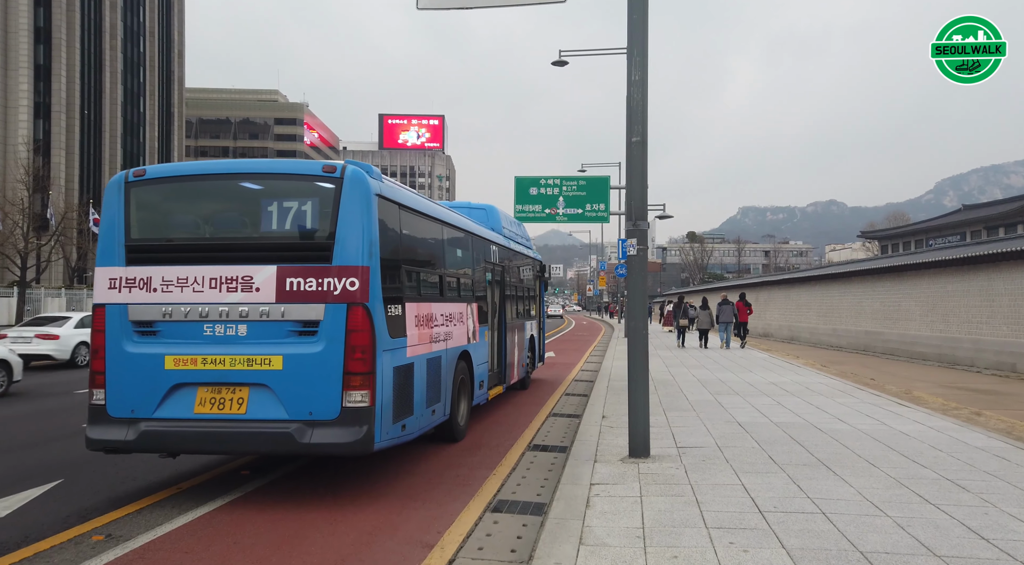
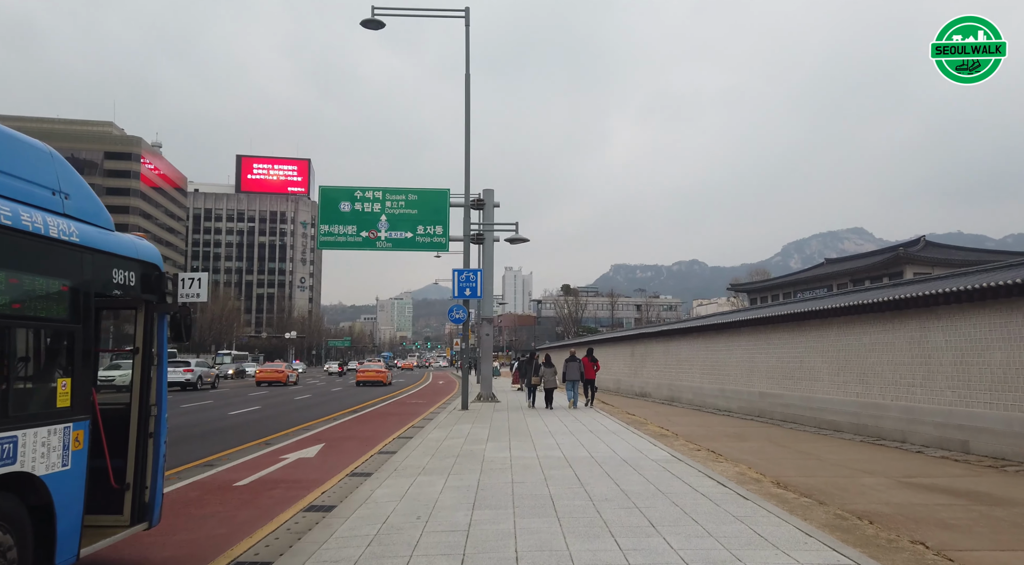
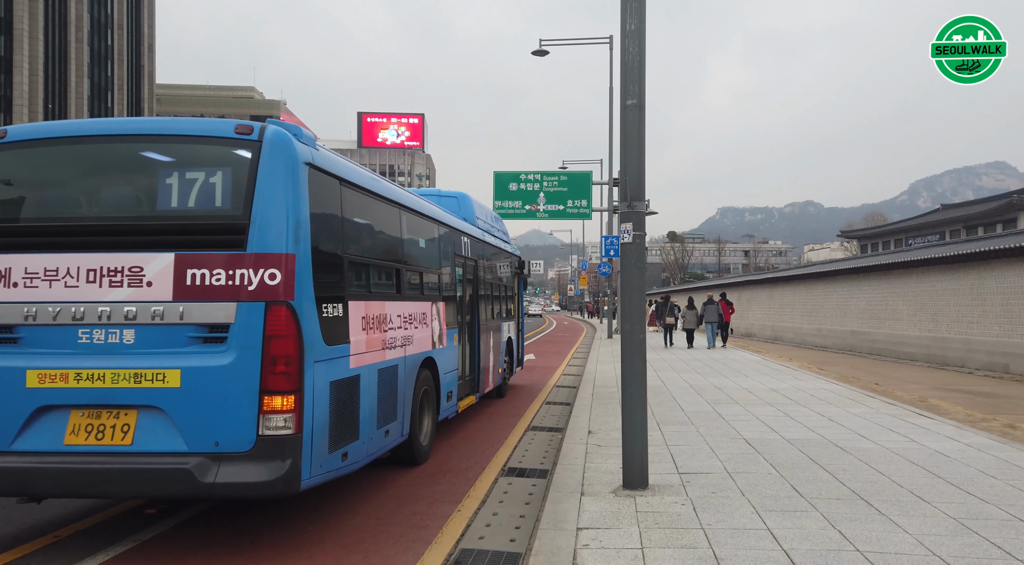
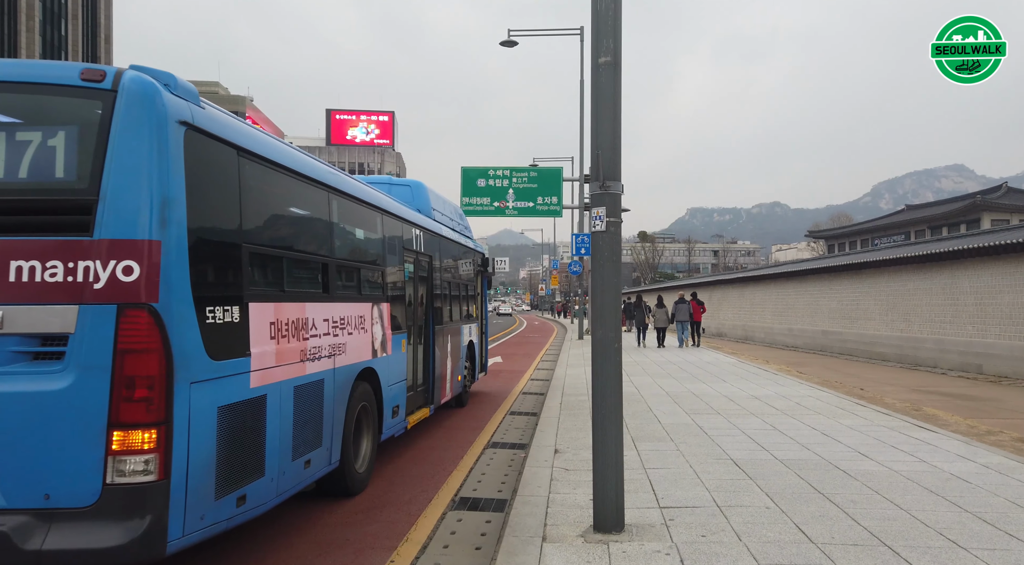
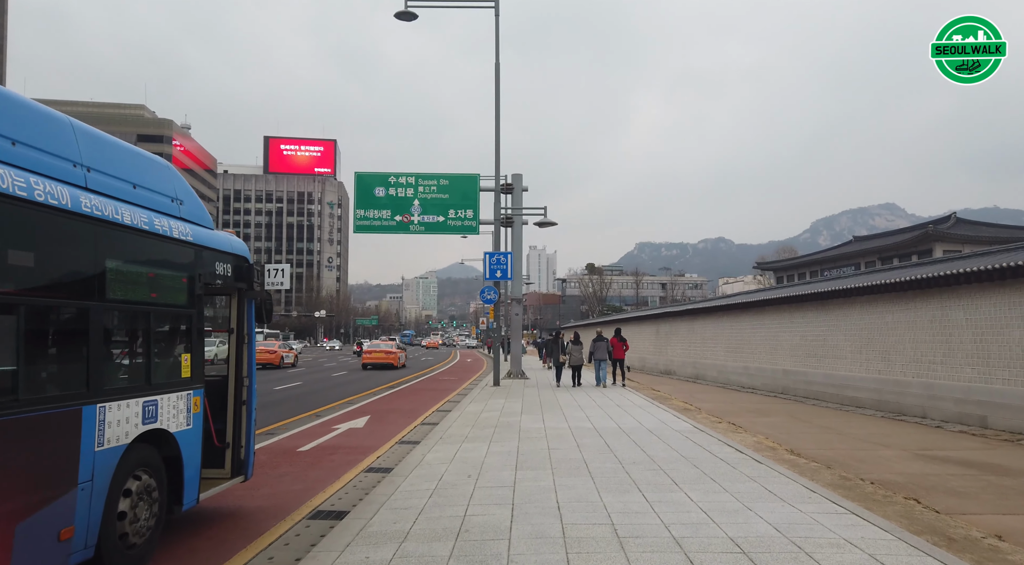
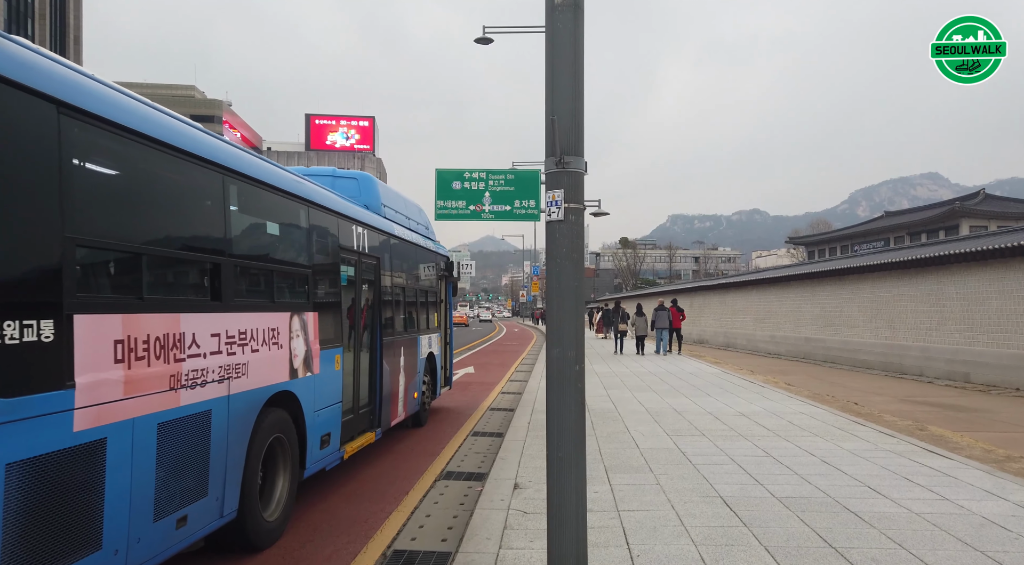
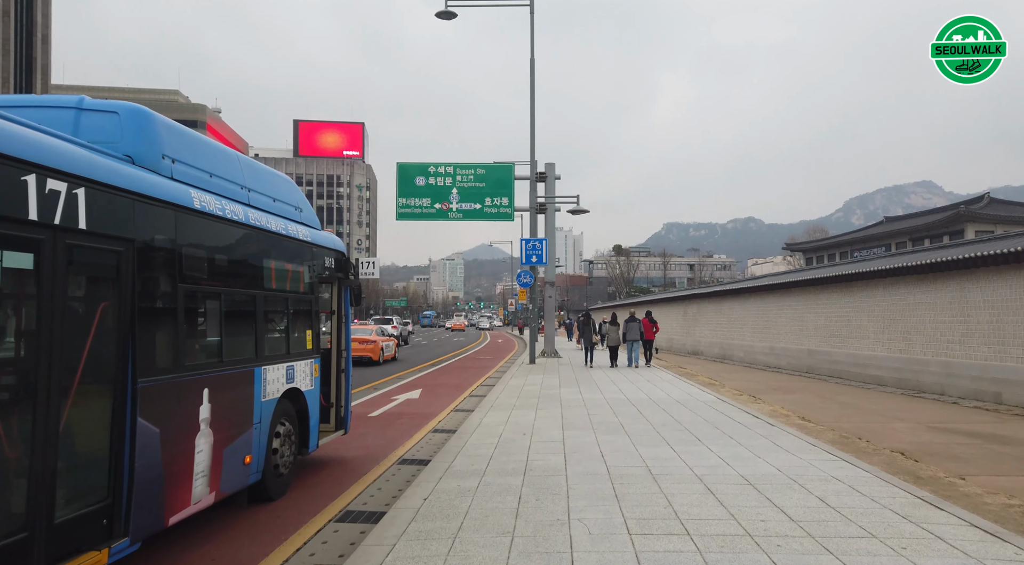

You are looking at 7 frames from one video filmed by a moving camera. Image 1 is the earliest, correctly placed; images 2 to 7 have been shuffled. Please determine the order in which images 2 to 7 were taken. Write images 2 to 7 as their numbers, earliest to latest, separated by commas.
3, 4, 6, 7, 5, 2
